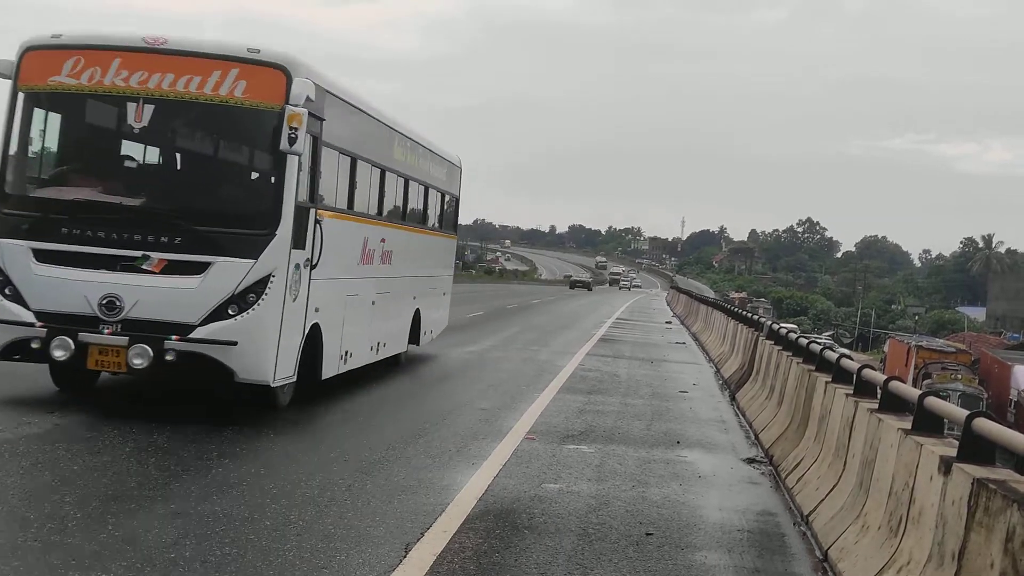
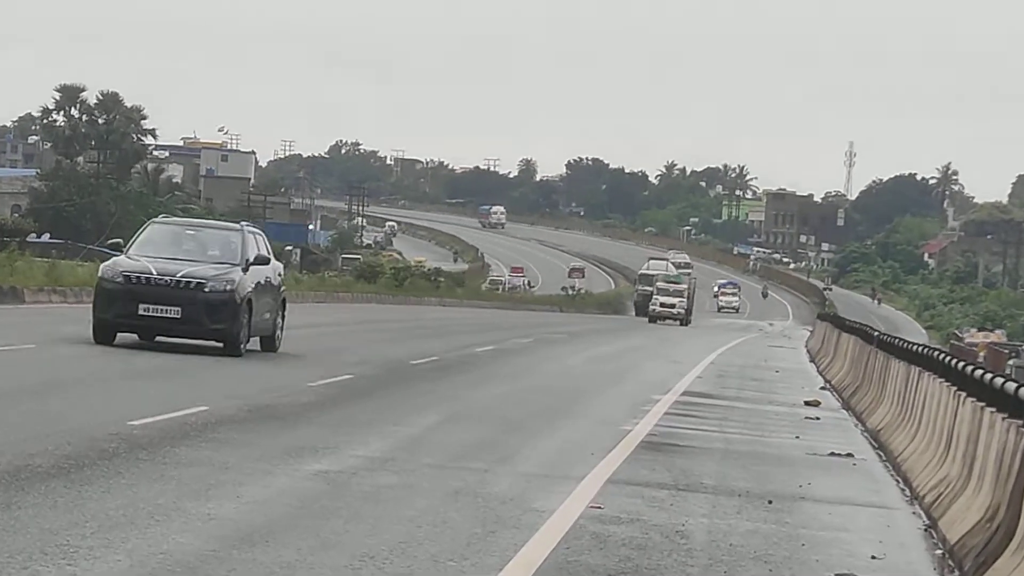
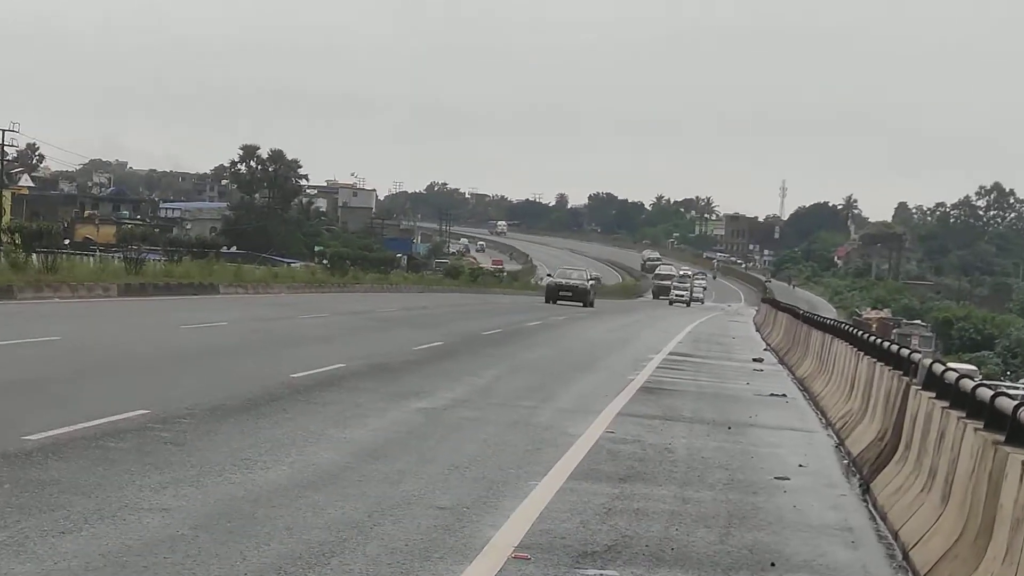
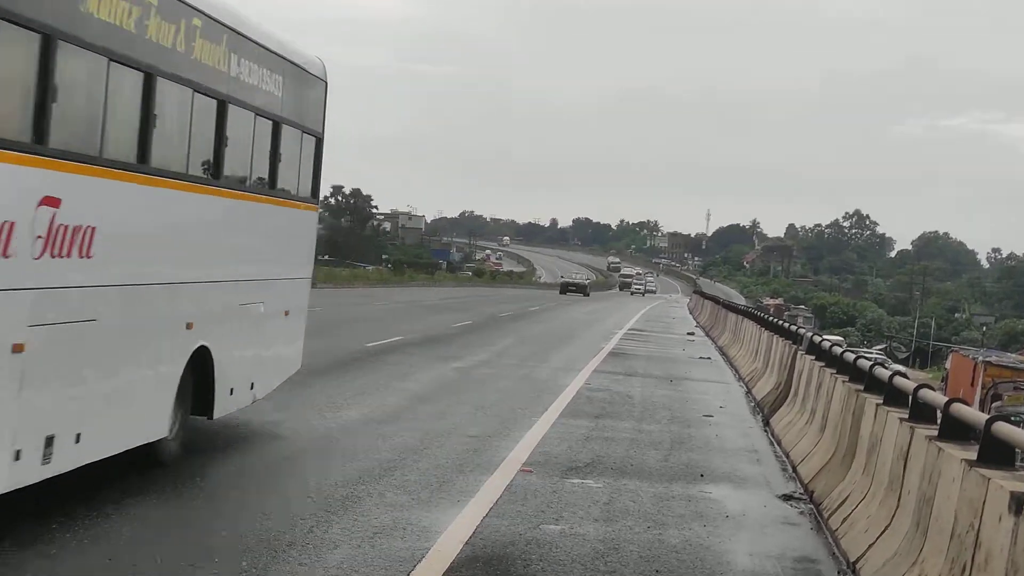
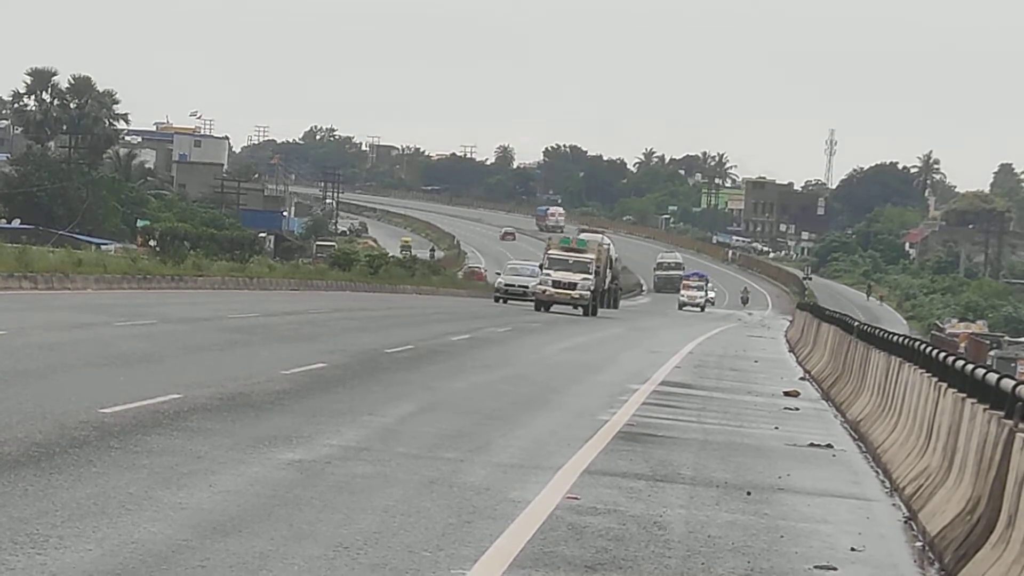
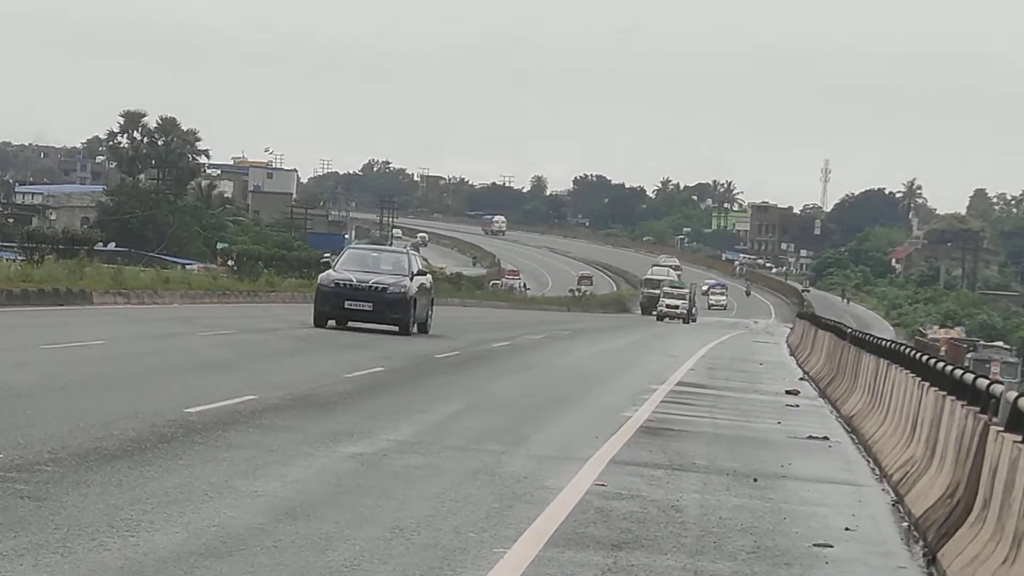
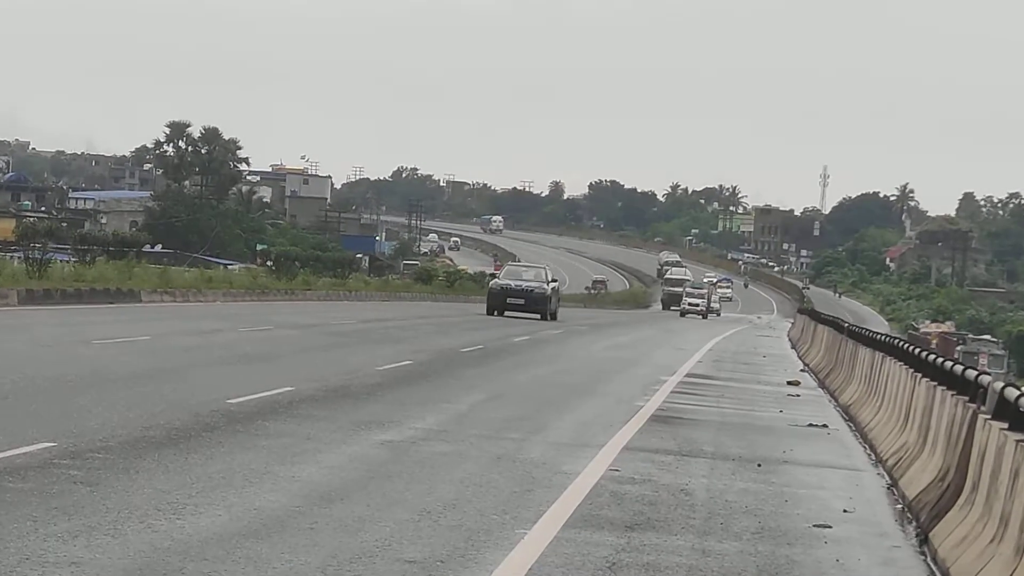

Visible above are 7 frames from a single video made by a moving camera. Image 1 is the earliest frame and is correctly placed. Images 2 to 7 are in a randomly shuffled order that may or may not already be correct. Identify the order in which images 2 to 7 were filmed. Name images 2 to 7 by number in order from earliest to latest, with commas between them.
4, 3, 7, 6, 2, 5
